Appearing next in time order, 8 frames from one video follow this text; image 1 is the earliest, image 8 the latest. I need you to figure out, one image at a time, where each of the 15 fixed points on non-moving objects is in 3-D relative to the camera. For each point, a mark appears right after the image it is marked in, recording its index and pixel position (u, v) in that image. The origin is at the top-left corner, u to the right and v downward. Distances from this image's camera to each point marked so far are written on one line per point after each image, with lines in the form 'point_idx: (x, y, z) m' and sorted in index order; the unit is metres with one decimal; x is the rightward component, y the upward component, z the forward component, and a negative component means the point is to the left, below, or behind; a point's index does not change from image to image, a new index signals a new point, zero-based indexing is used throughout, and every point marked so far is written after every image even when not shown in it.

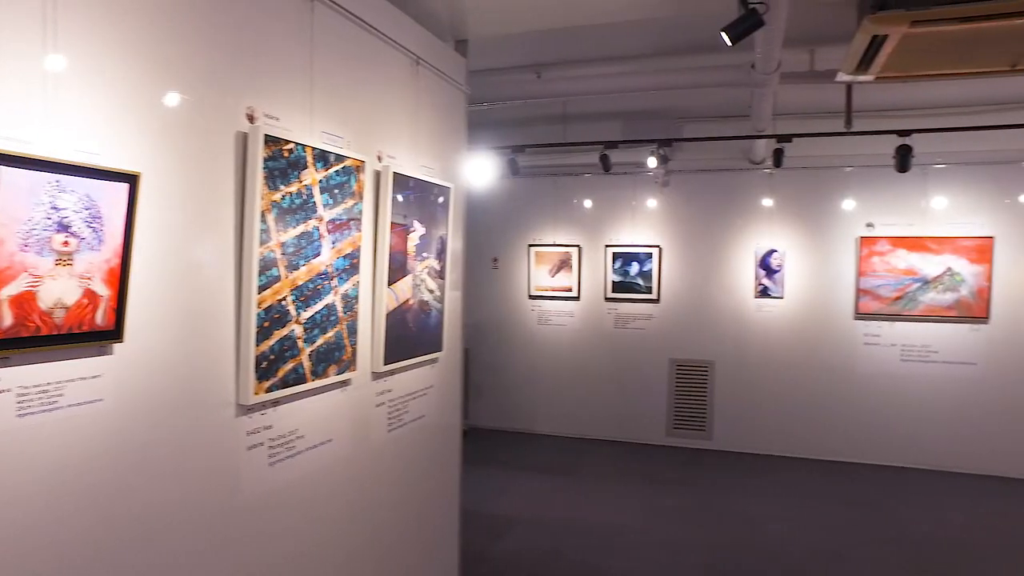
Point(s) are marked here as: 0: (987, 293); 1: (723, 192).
0: (+4.0, 0.0, +5.5) m
1: (+2.0, +0.9, +6.3) m
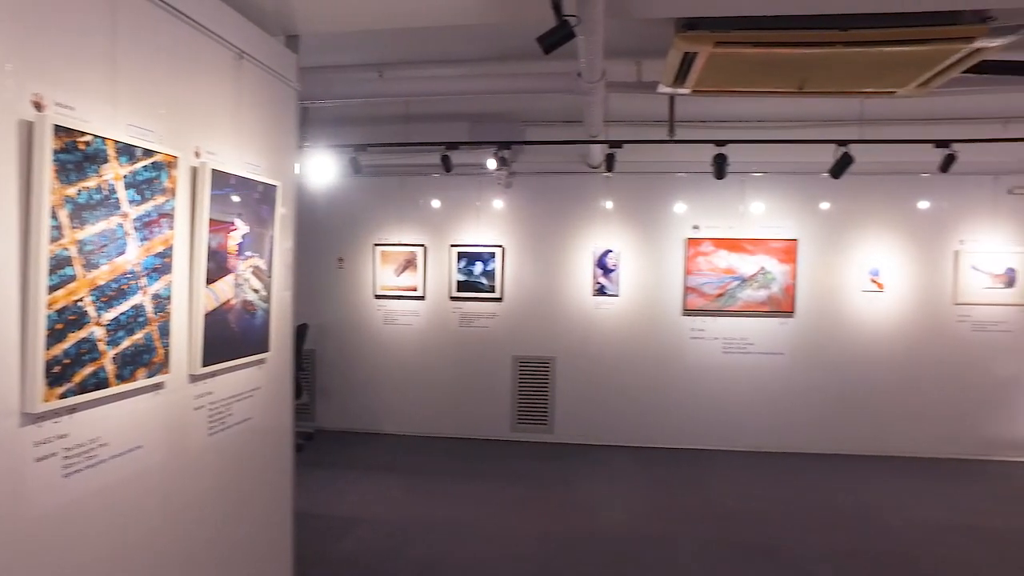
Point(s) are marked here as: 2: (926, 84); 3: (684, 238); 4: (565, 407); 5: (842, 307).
0: (+2.6, 0.0, +6.2) m
1: (+0.5, +0.9, +6.6) m
2: (+3.0, +1.4, +4.6) m
3: (+1.7, +0.5, +6.3) m
4: (+0.5, -1.2, +6.6) m
5: (+3.1, -0.2, +6.1) m
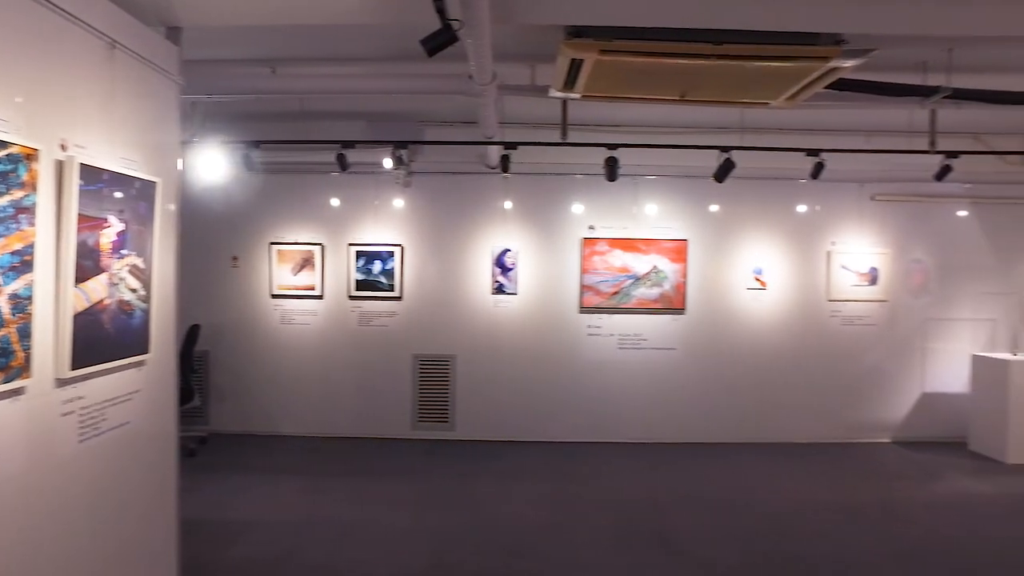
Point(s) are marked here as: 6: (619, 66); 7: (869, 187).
0: (+1.7, 0.0, +6.5) m
1: (-0.5, +0.9, +6.7) m
2: (+2.2, +1.4, +4.9) m
3: (+0.7, +0.5, +6.5) m
4: (-0.5, -1.2, +6.7) m
5: (+2.1, -0.2, +6.5) m
6: (+0.8, +1.5, +4.6) m
7: (+3.5, +1.0, +6.5) m
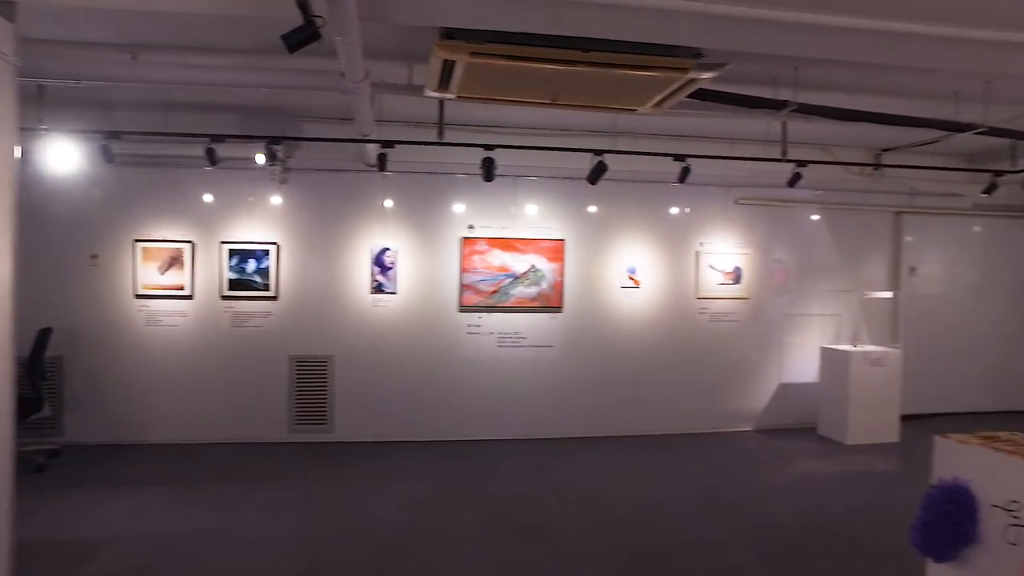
0: (+0.5, 0.0, +6.7) m
1: (-1.7, +1.0, +6.6) m
2: (+1.2, +1.5, +5.2) m
3: (-0.5, +0.5, +6.6) m
4: (-1.7, -1.2, +6.6) m
5: (+0.9, -0.2, +6.7) m
6: (-0.1, +1.5, +4.7) m
7: (+2.2, +1.0, +7.0) m
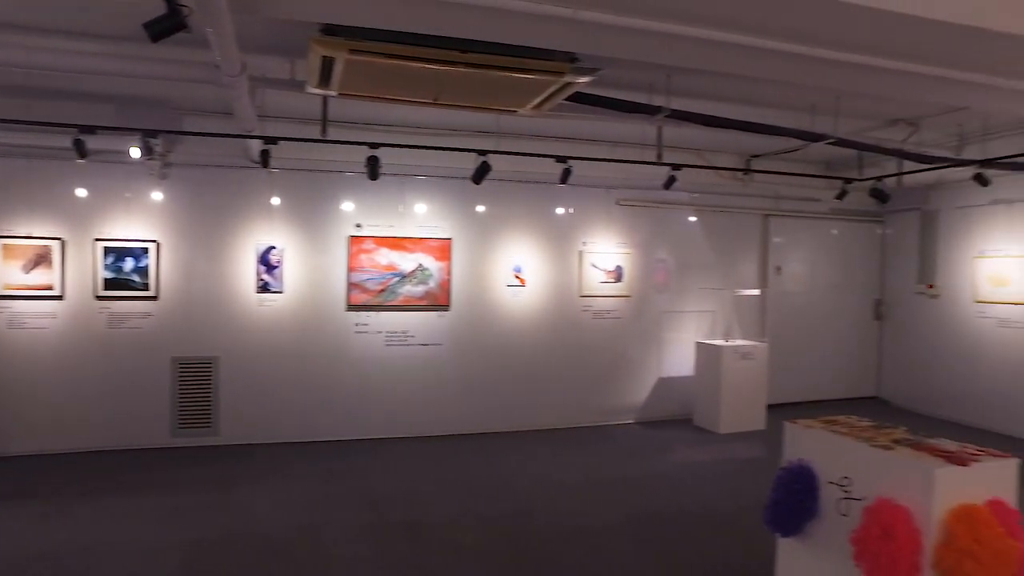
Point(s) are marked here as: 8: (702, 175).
0: (-0.6, 0.0, +6.7) m
1: (-2.8, +1.0, +6.4) m
2: (+0.2, +1.5, +5.4) m
3: (-1.6, +0.5, +6.5) m
4: (-2.7, -1.2, +6.4) m
5: (-0.2, -0.1, +6.9) m
6: (-1.0, +1.5, +4.7) m
7: (+1.1, +1.0, +7.2) m
8: (+2.1, +1.3, +7.5) m
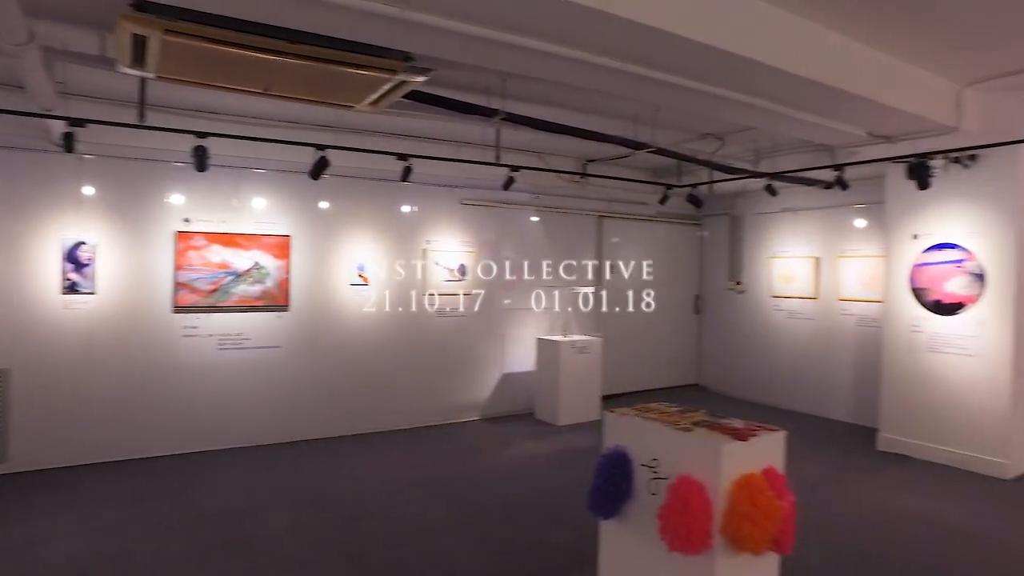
0: (-2.2, 0.0, +6.5) m
1: (-4.3, +1.0, +5.7) m
2: (-1.1, +1.5, +5.3) m
3: (-3.1, +0.5, +6.1) m
4: (-4.2, -1.2, +5.8) m
5: (-1.8, -0.1, +6.7) m
6: (-2.1, +1.6, +4.4) m
7: (-0.6, +1.1, +7.3) m
8: (+0.3, +1.3, +7.7) m
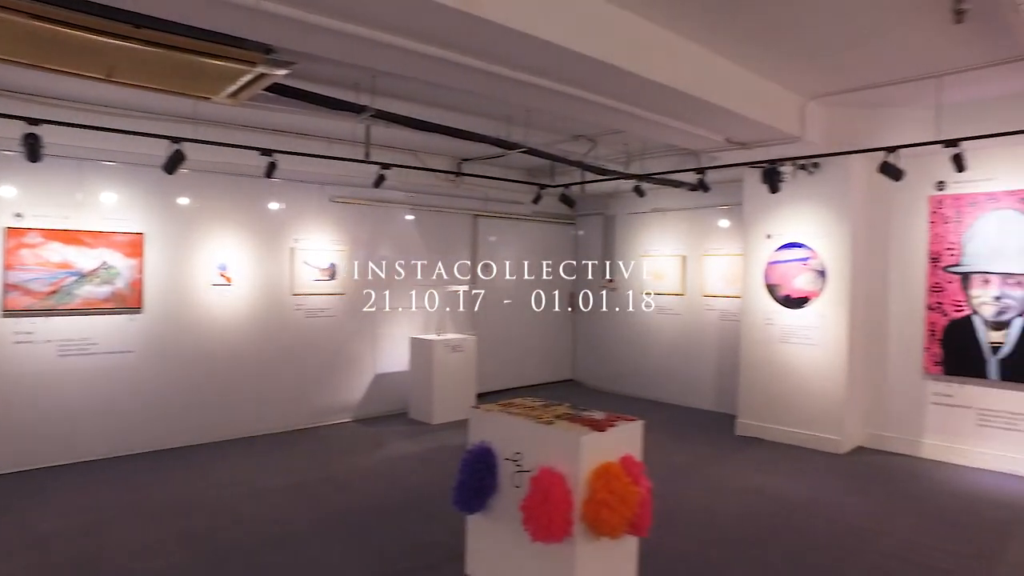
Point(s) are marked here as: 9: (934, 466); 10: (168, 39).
0: (-3.4, 0.0, +6.1) m
1: (-5.3, +0.9, +5.0) m
2: (-2.1, +1.5, +5.1) m
3: (-4.2, +0.5, +5.6) m
4: (-5.2, -1.2, +5.1) m
5: (-3.0, -0.1, +6.3) m
6: (-3.0, +1.5, +4.0) m
7: (-1.9, +1.1, +7.1) m
8: (-1.1, +1.3, +7.7) m
9: (+3.8, -1.6, +6.0) m
10: (-2.2, +1.6, +4.3) m
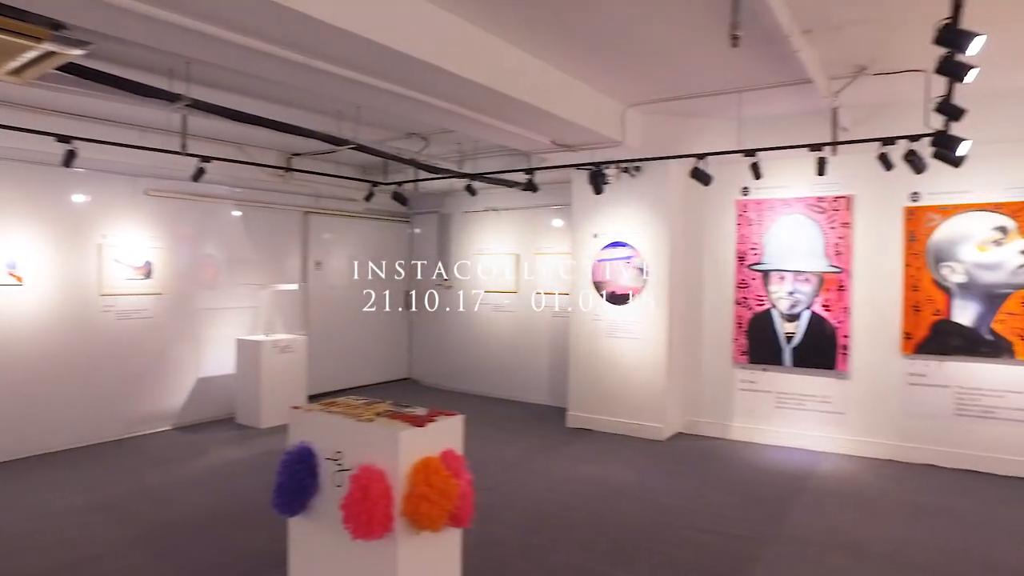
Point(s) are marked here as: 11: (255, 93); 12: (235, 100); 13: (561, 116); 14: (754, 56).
0: (-4.8, 0.0, +5.3) m
1: (-6.5, +0.9, +3.9) m
2: (-3.4, +1.5, +4.6) m
3: (-5.5, +0.5, +4.7) m
4: (-6.4, -1.2, +4.0) m
5: (-4.5, -0.1, +5.6) m
6: (-4.1, +1.5, +3.4) m
7: (-3.6, +1.1, +6.6) m
8: (-2.9, +1.3, +7.4) m
9: (+2.3, -1.6, +6.6) m
10: (-3.4, +1.6, +3.8) m
11: (-2.2, +1.7, +5.6) m
12: (-2.4, +1.6, +5.8) m
13: (+0.4, +1.5, +5.6) m
14: (+1.8, +1.7, +4.9) m
